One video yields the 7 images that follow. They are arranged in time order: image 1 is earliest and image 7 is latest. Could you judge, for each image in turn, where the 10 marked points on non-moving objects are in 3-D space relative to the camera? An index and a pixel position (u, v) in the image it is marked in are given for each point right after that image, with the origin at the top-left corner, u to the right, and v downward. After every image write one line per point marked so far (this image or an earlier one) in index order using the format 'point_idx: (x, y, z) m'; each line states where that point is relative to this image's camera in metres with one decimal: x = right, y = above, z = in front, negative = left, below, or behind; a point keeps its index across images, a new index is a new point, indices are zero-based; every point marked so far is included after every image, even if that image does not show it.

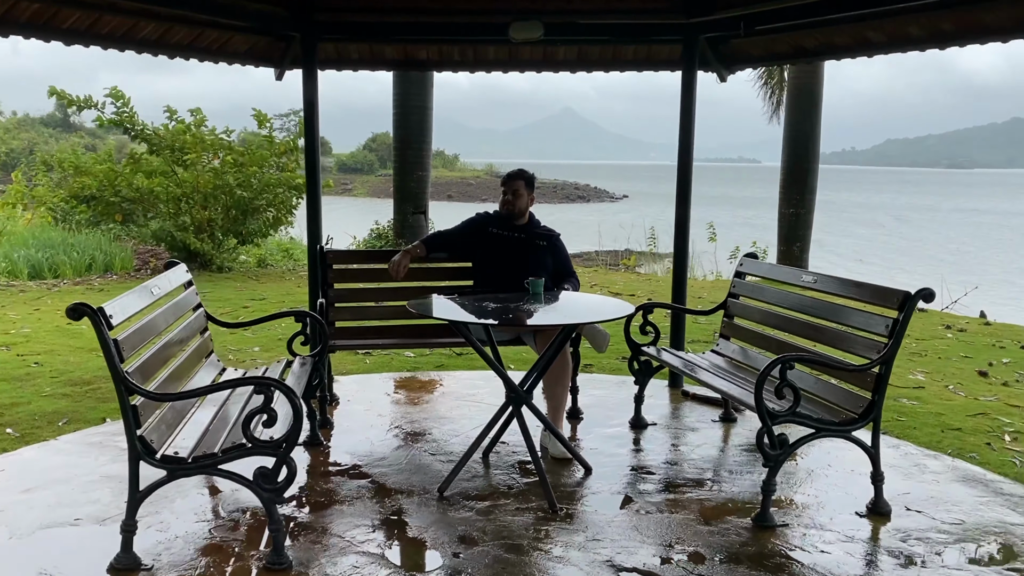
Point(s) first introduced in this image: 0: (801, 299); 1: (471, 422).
0: (+1.4, -0.1, +3.9) m
1: (-0.2, -0.8, +4.4) m
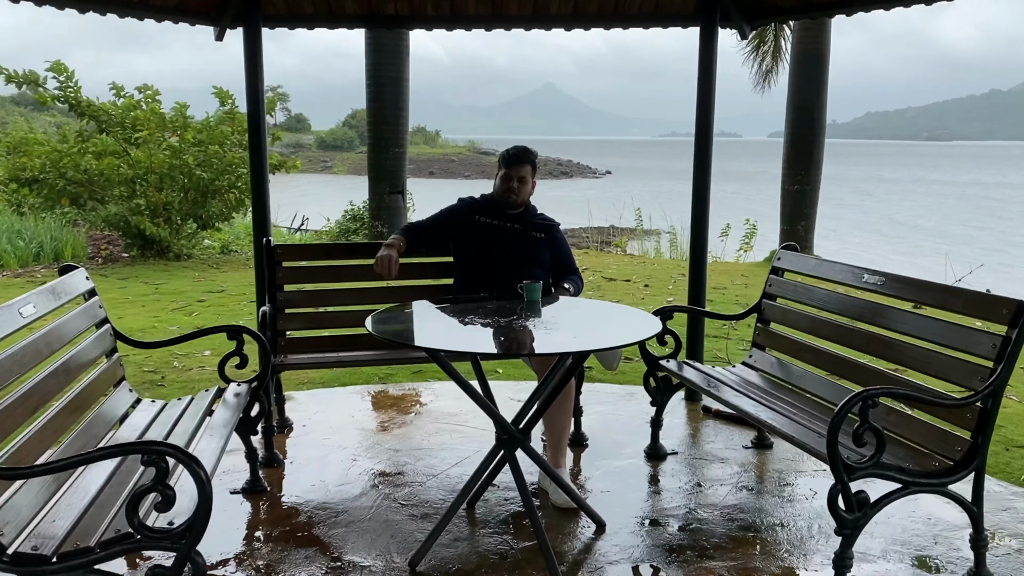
0: (+1.4, -0.1, +3.1) m
1: (-0.3, -0.8, +3.6) m
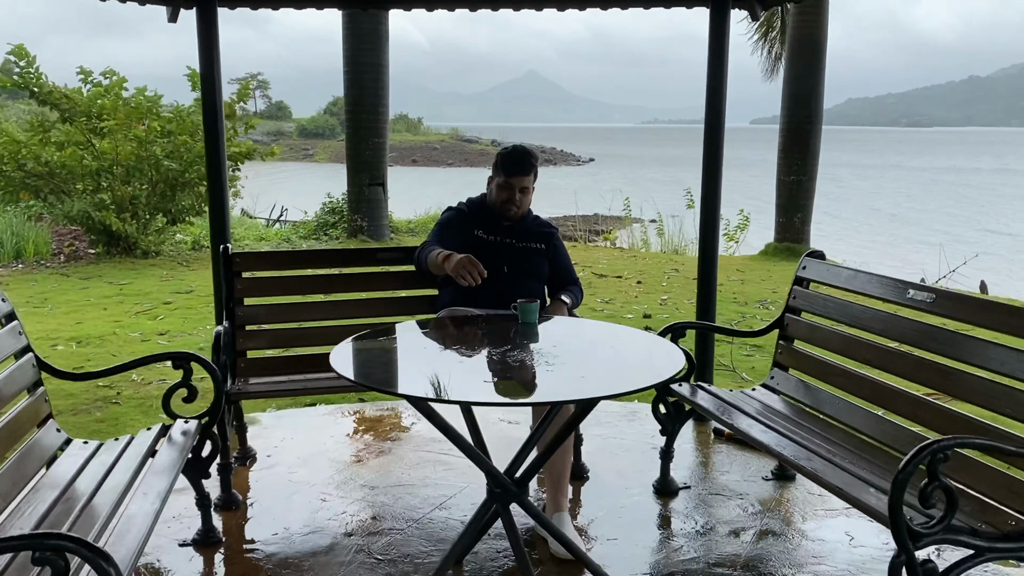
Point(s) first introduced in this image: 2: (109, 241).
0: (+1.4, -0.1, +2.7) m
1: (-0.3, -0.8, +3.2) m
2: (-5.3, +0.6, +10.2) m
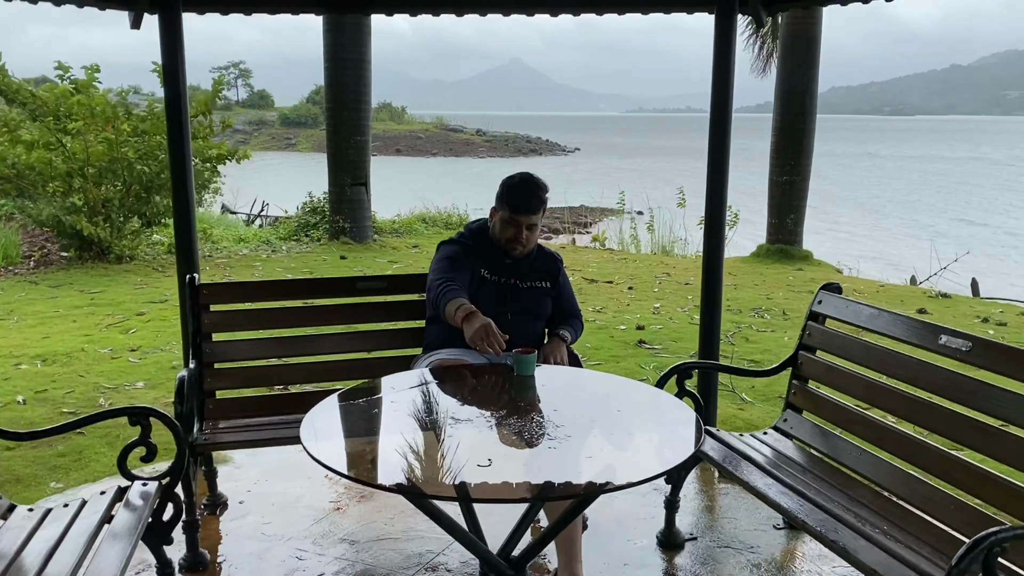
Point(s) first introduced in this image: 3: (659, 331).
0: (+1.3, -0.3, +2.5) m
1: (-0.3, -1.0, +2.9) m
2: (-5.4, +0.5, +9.9) m
3: (+1.2, -0.4, +6.6) m
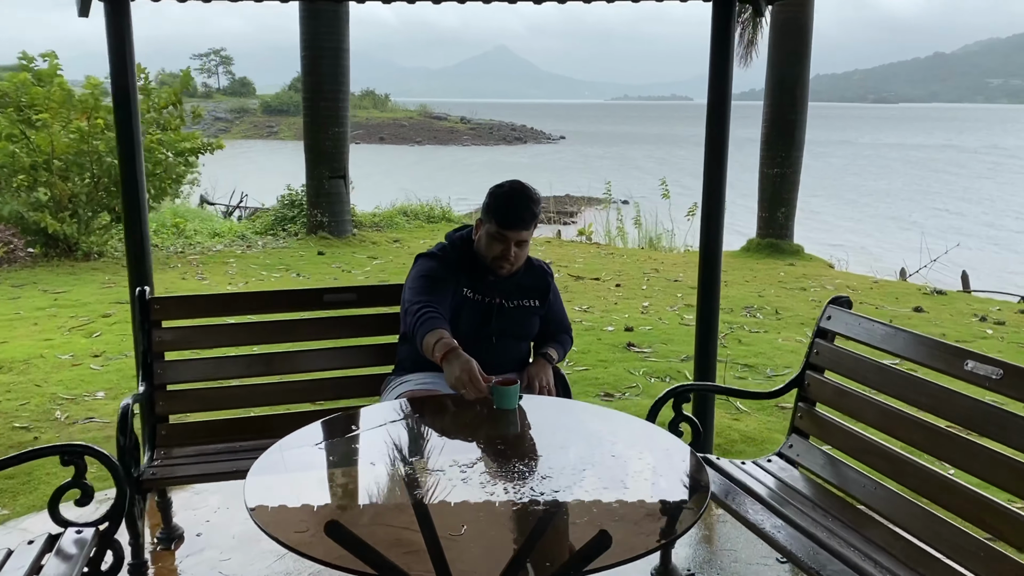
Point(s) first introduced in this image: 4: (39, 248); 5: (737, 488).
0: (+1.3, -0.3, +2.3) m
1: (-0.4, -1.0, +2.7) m
2: (-5.6, +0.6, +9.5) m
3: (+1.1, -0.4, +6.4) m
4: (-5.7, +0.5, +9.5) m
5: (+0.8, -0.7, +2.6) m
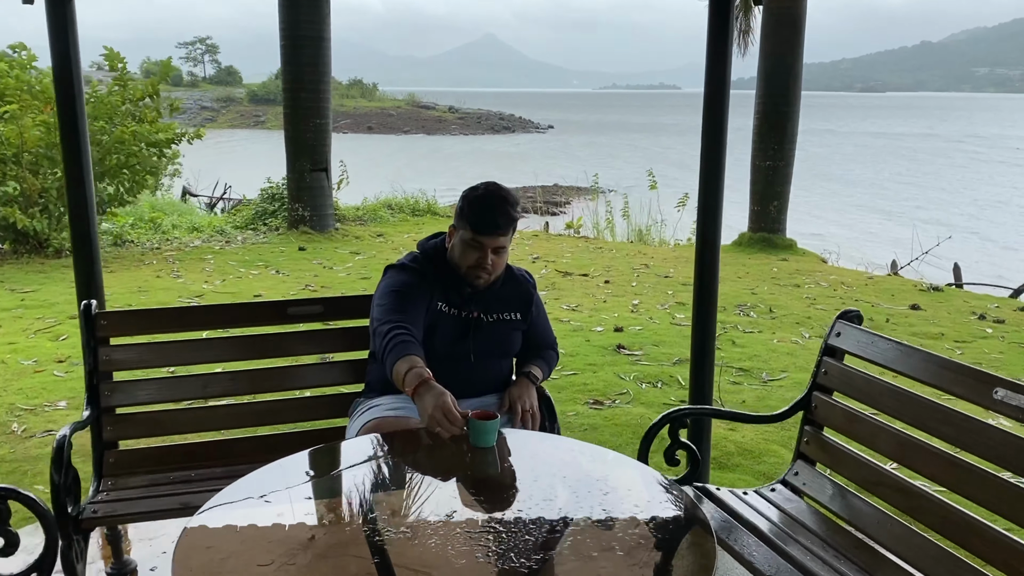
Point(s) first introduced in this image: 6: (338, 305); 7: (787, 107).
0: (+1.2, -0.4, +2.0) m
1: (-0.5, -1.1, +2.4) m
2: (-5.8, +0.6, +9.2) m
3: (+1.0, -0.3, +6.2) m
4: (-5.9, +0.5, +9.2) m
5: (+0.7, -0.7, +2.4) m
6: (-0.7, -0.1, +2.9) m
7: (+3.2, +2.1, +9.2) m
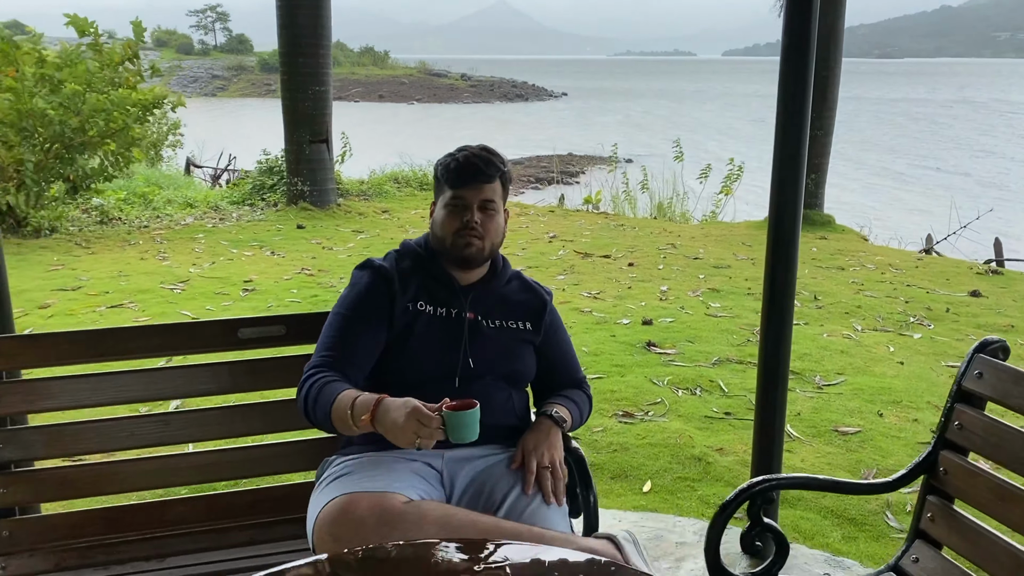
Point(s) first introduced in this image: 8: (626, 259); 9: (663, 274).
0: (+1.3, -0.4, +1.4) m
1: (-0.4, -1.1, +1.8) m
2: (-5.6, +0.8, +8.6) m
3: (+1.1, -0.3, +5.5) m
4: (-5.7, +0.7, +8.6) m
5: (+0.7, -0.8, +1.7) m
6: (-0.6, -0.1, +2.3) m
7: (+3.4, +2.3, +8.4) m
8: (+1.1, +0.3, +7.4) m
9: (+1.3, +0.1, +6.9) m
